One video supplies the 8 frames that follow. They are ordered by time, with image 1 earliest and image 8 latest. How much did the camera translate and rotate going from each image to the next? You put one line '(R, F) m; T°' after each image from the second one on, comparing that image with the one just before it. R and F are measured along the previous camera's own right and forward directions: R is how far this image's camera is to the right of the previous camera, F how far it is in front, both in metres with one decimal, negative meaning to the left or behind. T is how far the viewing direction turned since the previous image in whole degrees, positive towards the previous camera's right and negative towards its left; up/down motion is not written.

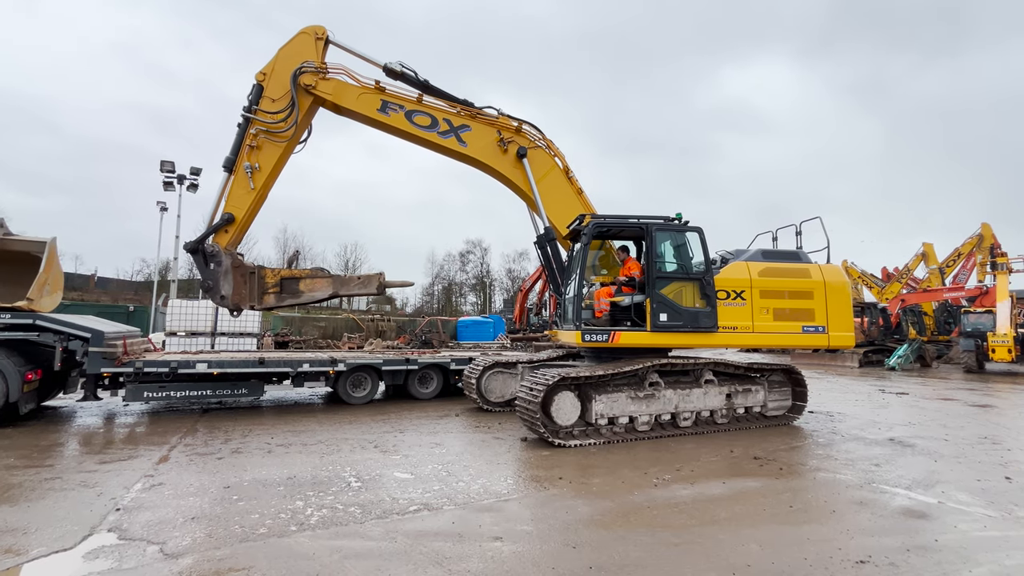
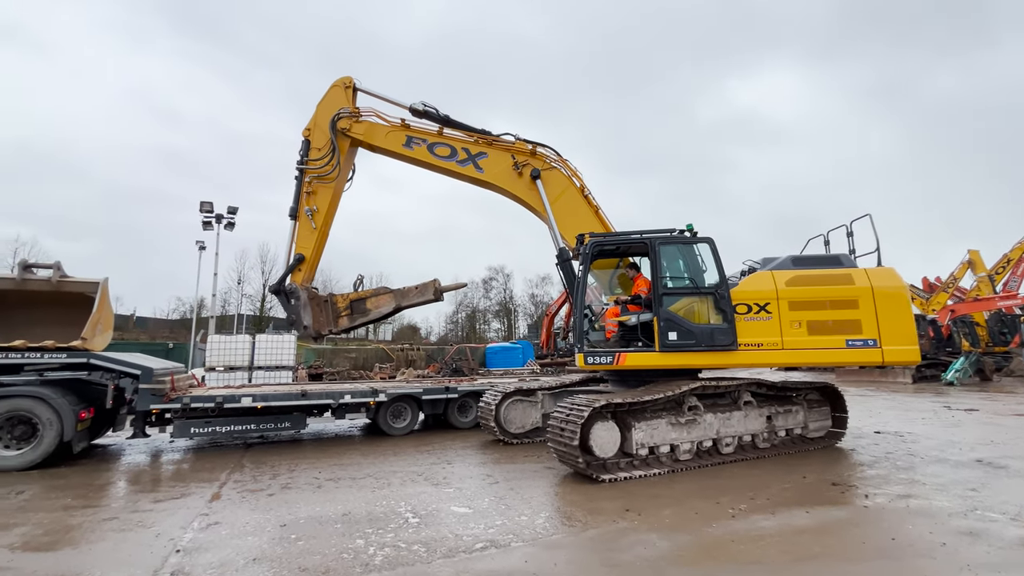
(-0.3, +0.1) m; -3°
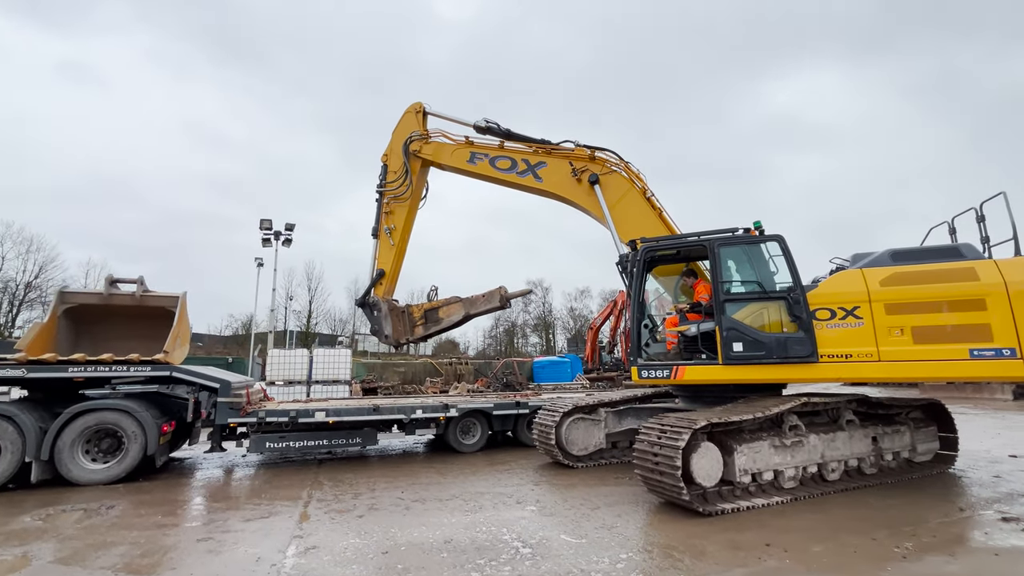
(-0.6, +0.3) m; -4°
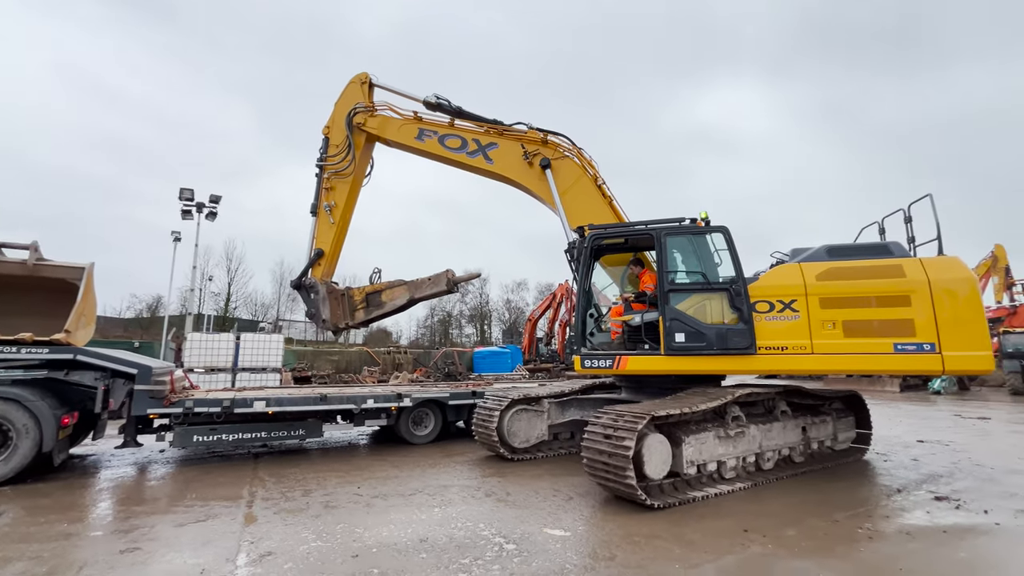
(-0.4, +0.3) m; +8°
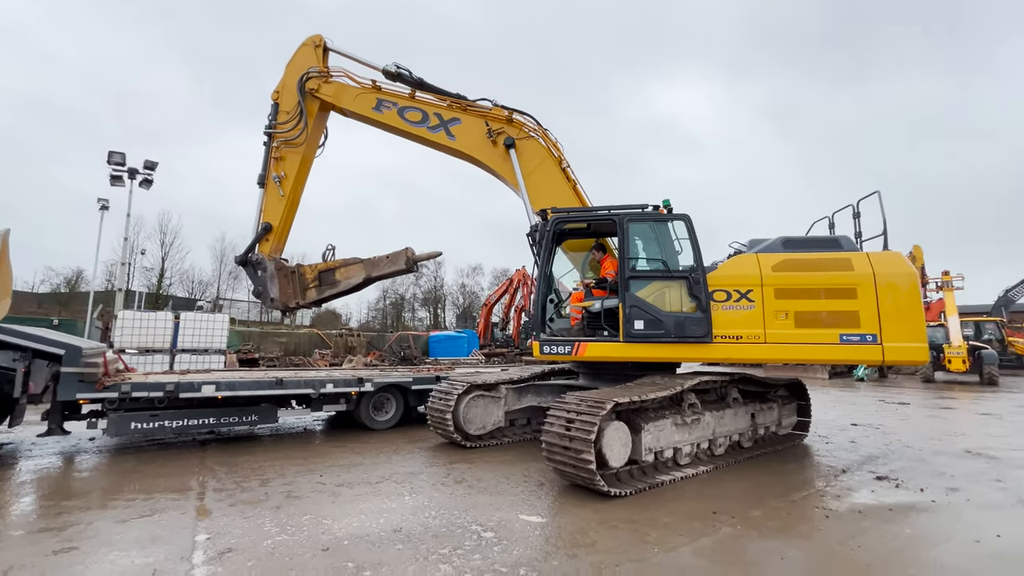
(-0.2, +0.1) m; +6°
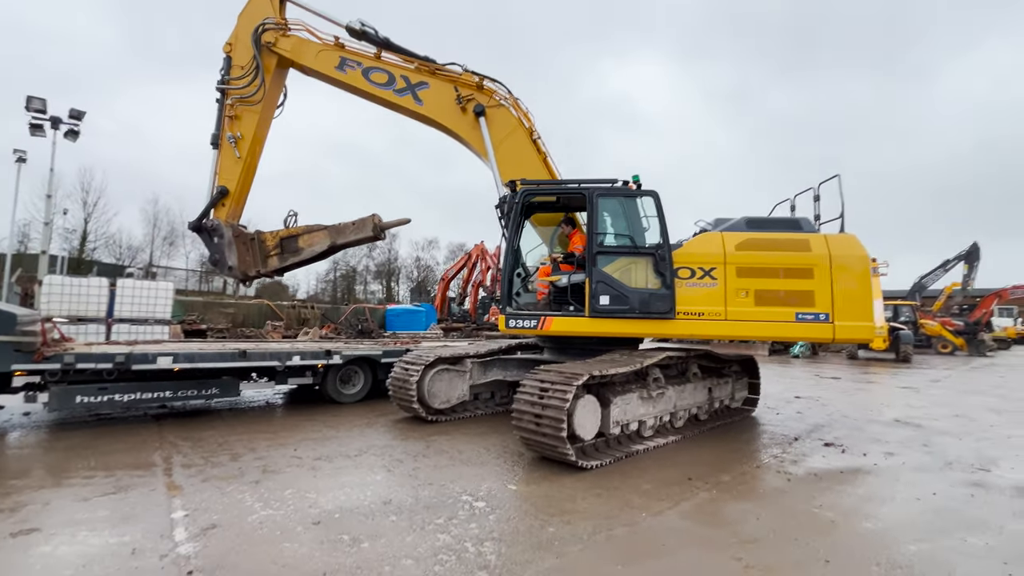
(-0.3, 0.0) m; +6°
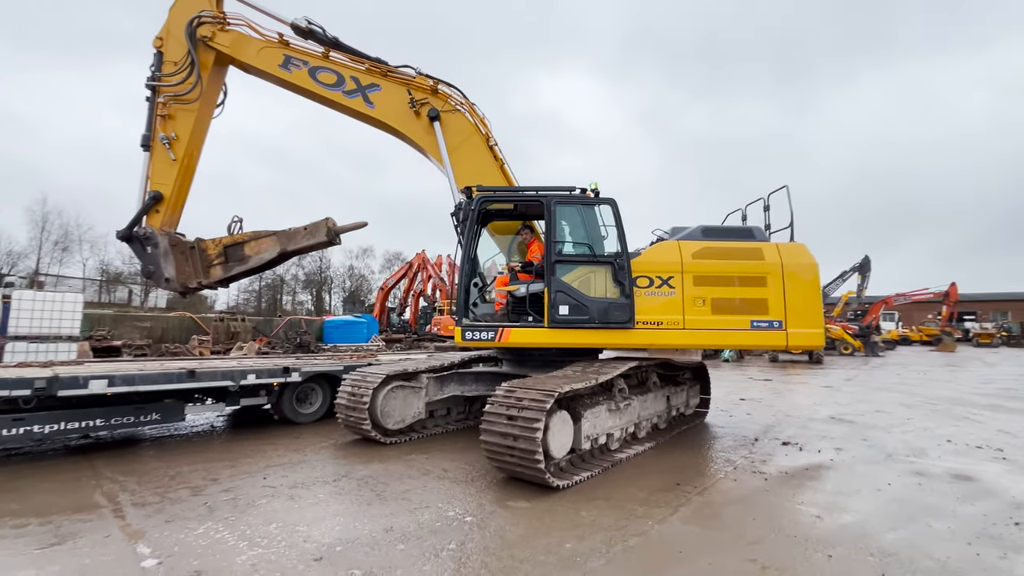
(-0.5, +0.1) m; +8°
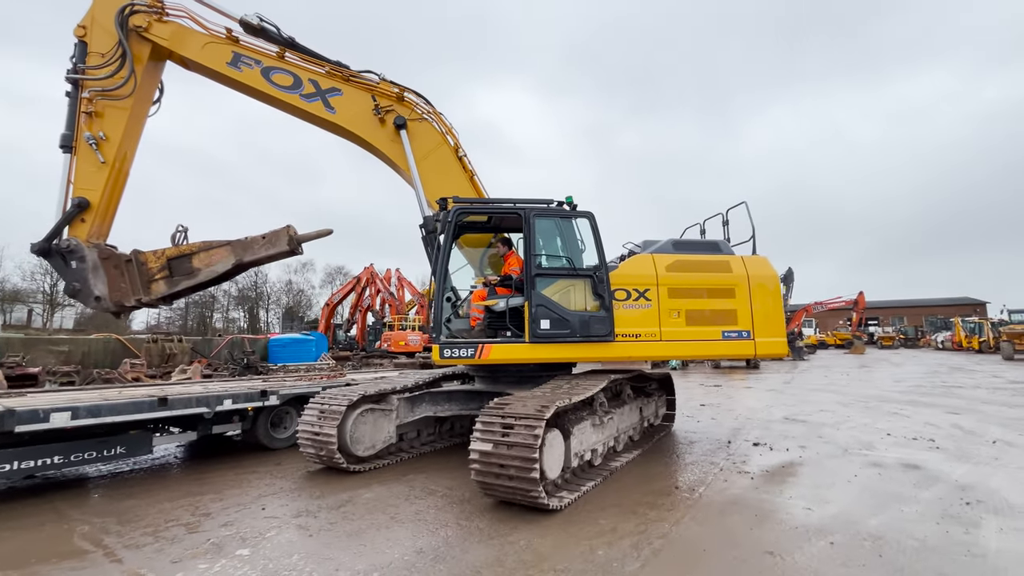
(-0.6, -0.1) m; +7°
